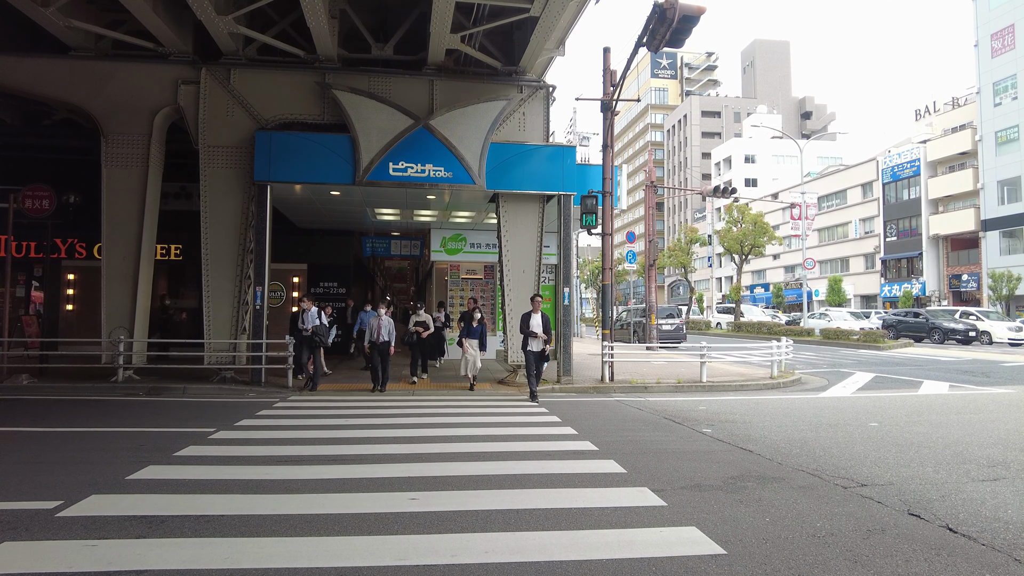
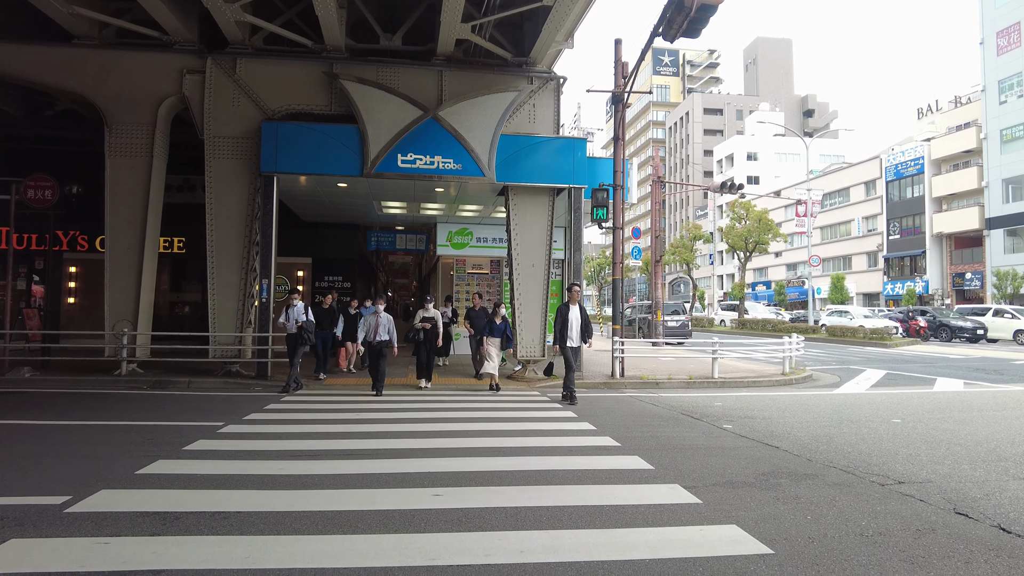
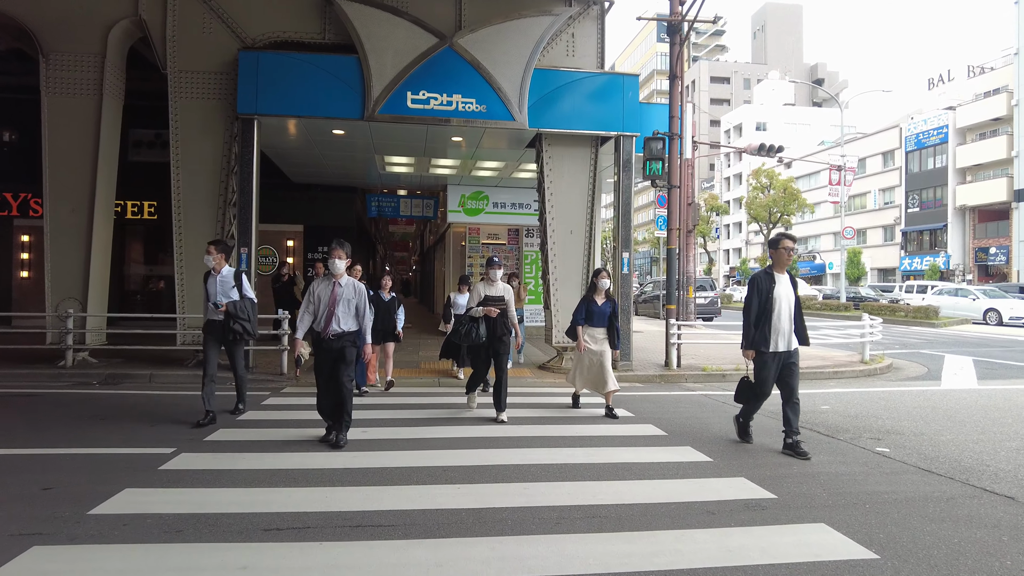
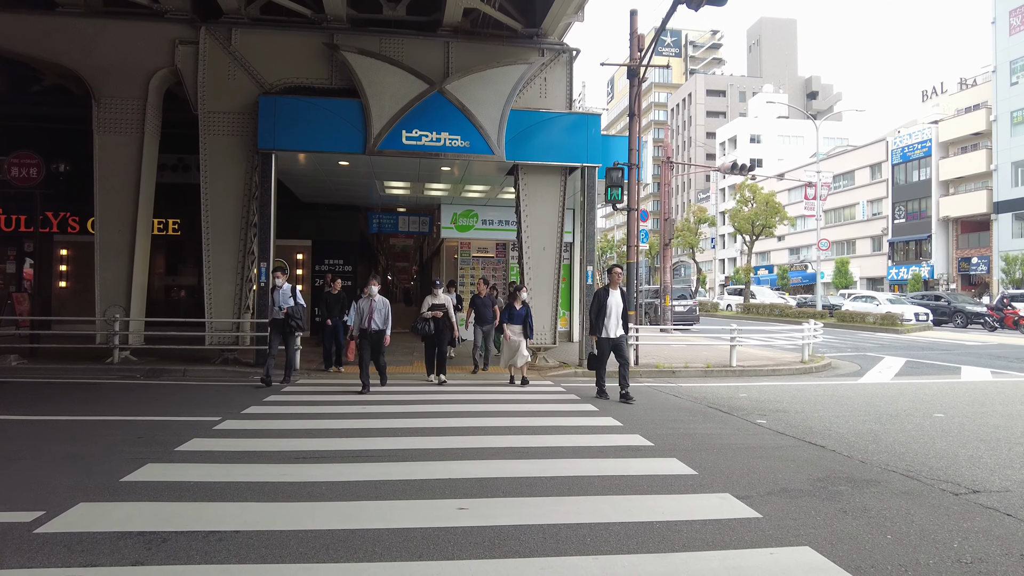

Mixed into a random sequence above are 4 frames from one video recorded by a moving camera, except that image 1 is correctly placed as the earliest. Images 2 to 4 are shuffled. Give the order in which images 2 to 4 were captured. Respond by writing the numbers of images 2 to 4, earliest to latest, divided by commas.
2, 4, 3
